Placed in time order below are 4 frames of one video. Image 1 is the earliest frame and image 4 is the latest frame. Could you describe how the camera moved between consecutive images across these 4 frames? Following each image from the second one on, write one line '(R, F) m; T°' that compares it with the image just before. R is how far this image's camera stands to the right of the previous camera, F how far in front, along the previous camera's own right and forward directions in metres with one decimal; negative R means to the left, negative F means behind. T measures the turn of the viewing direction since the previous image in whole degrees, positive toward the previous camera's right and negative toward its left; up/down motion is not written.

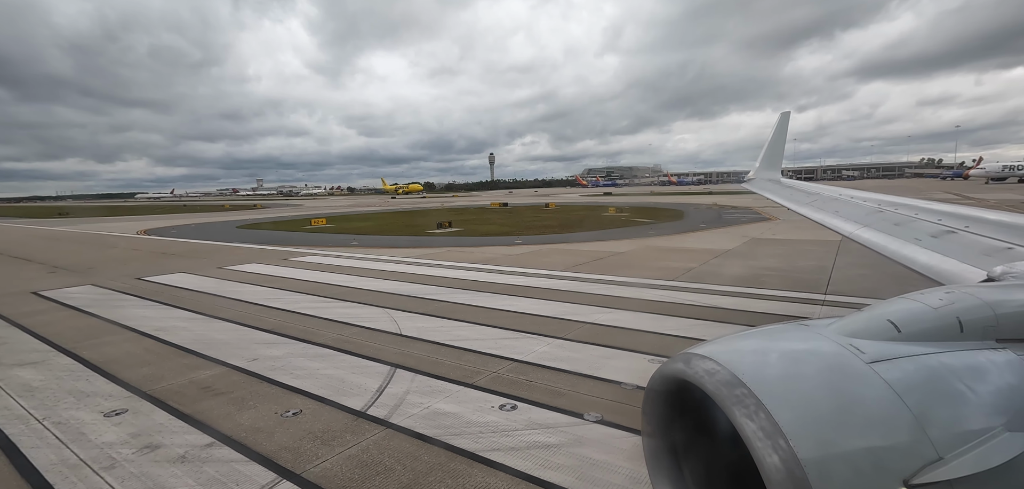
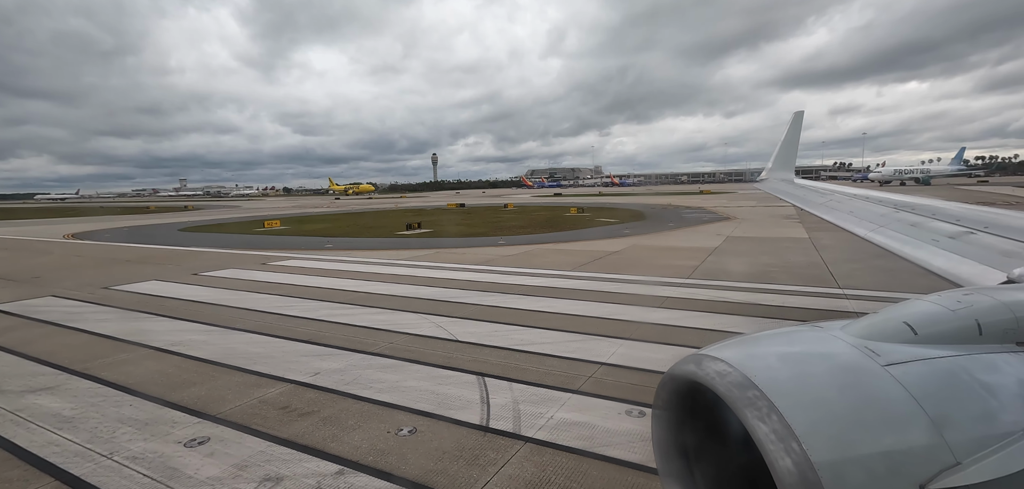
(-1.5, +0.3) m; +7°
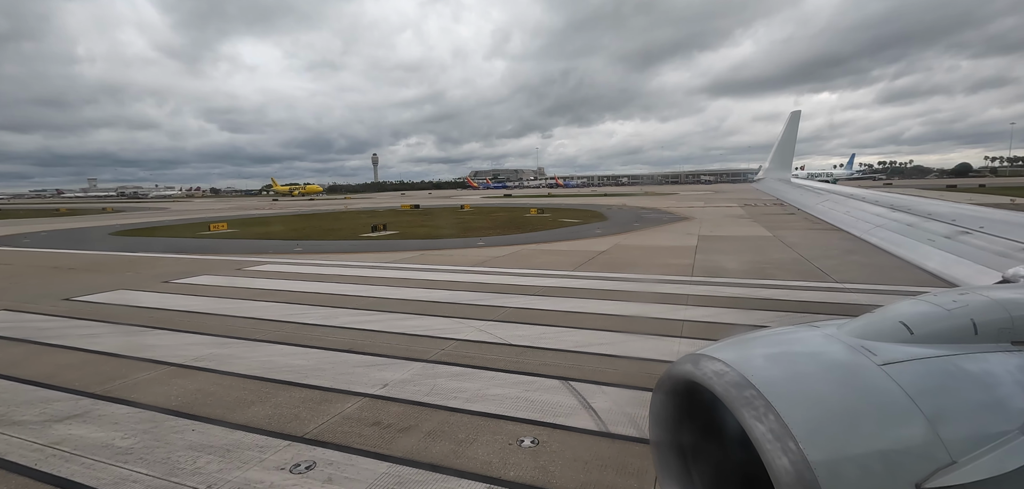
(-1.4, +0.2) m; +7°
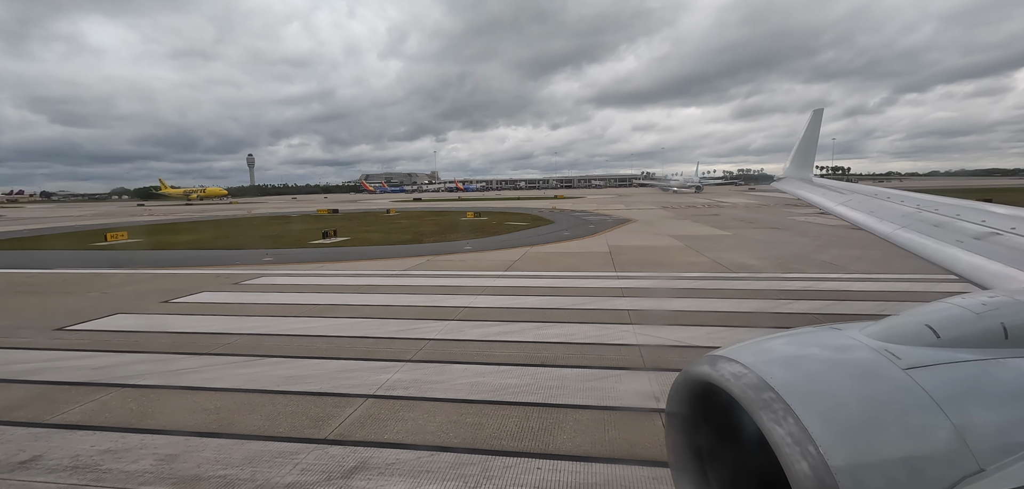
(-3.5, +0.7) m; +12°
